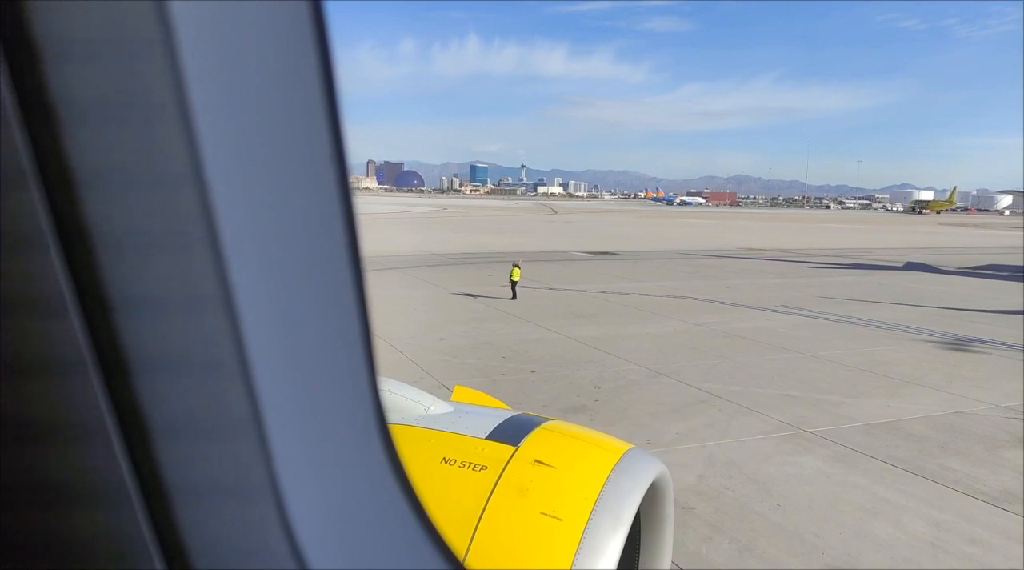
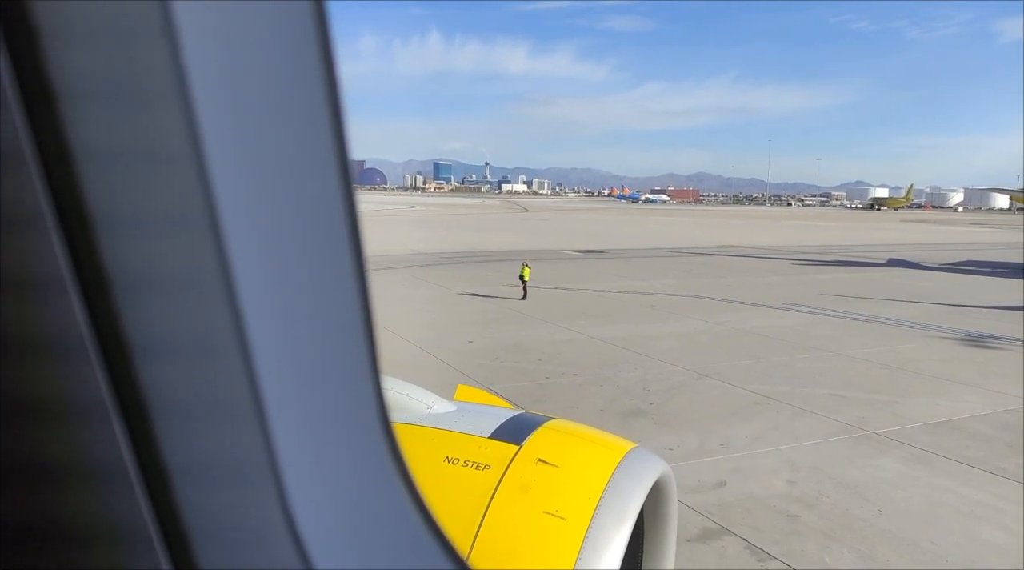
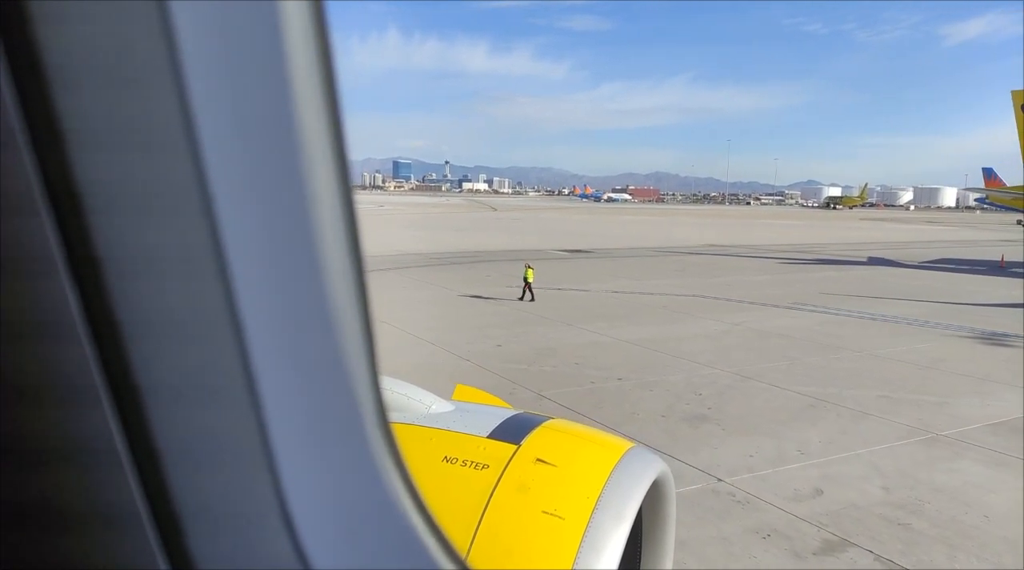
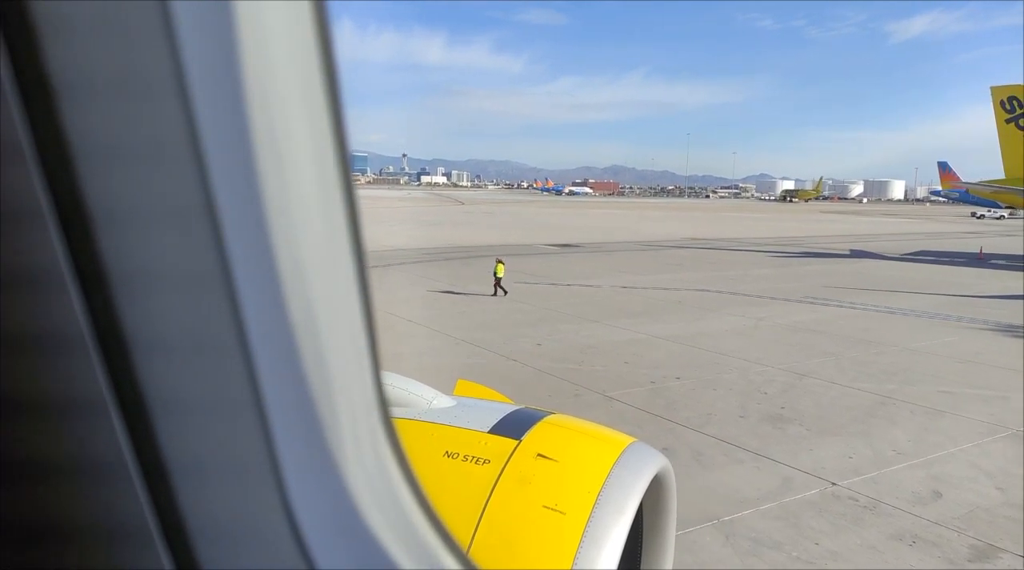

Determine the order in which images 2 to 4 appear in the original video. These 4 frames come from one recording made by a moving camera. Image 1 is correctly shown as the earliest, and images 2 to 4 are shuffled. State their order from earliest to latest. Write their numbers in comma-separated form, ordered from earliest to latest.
2, 3, 4
